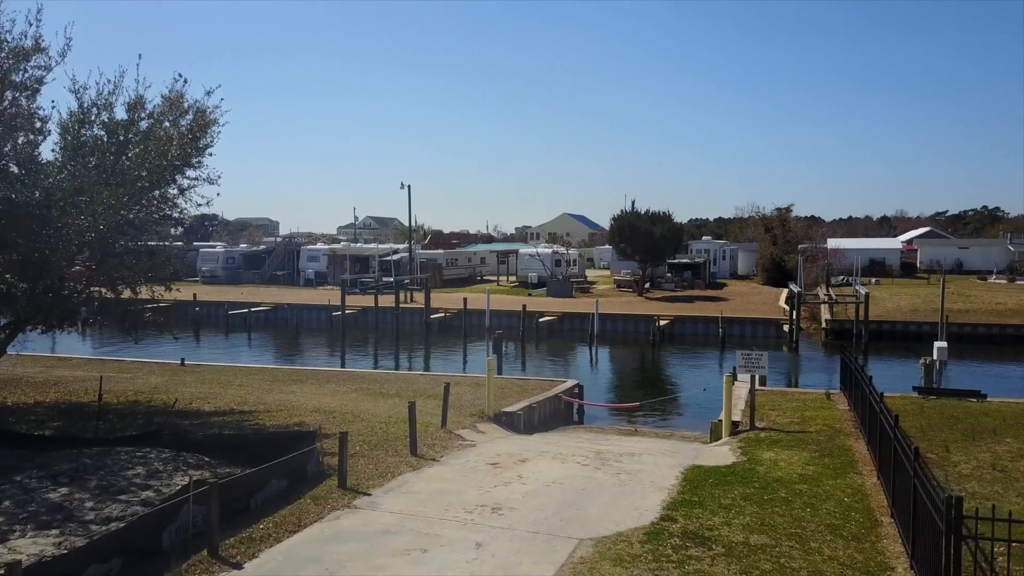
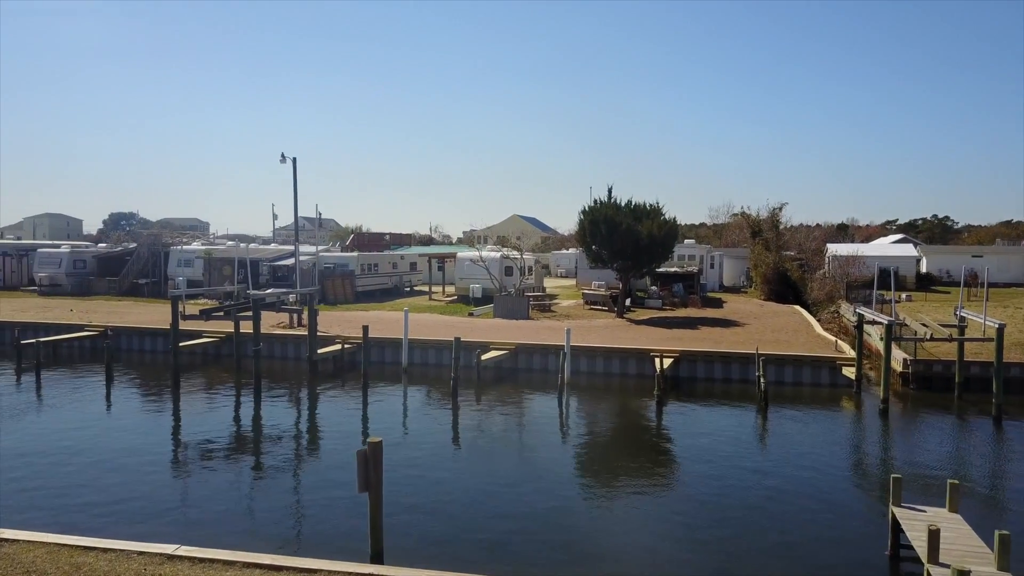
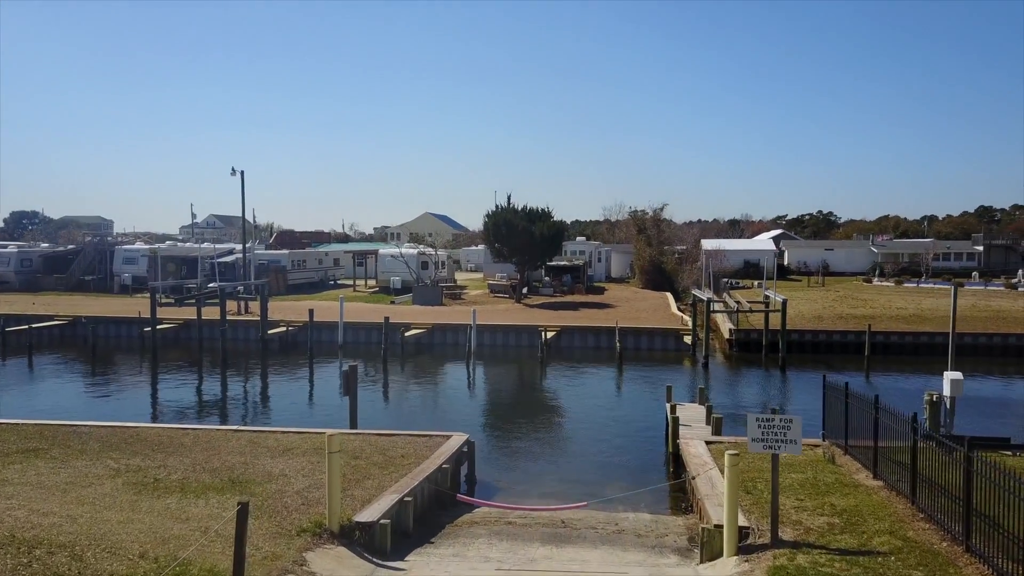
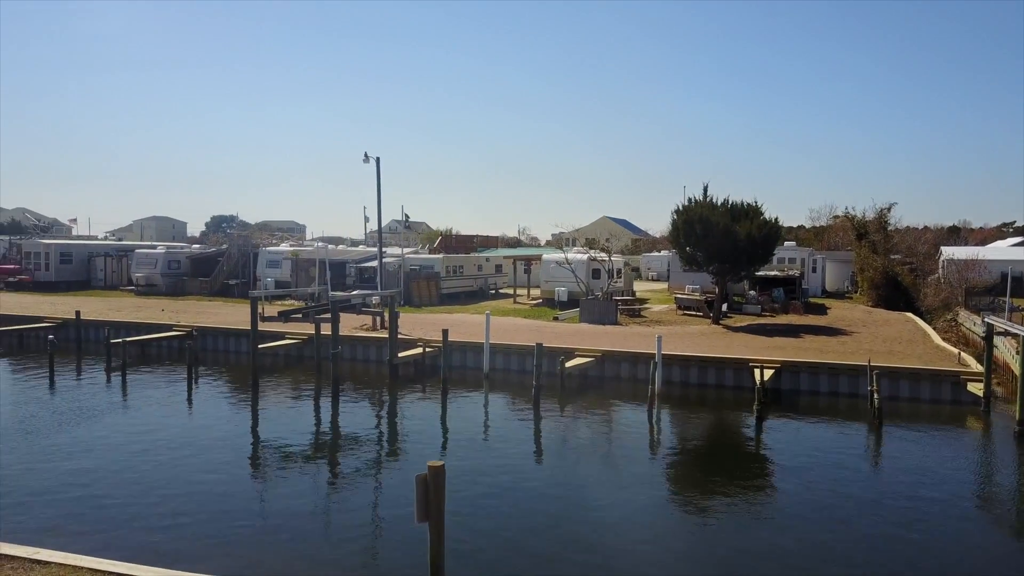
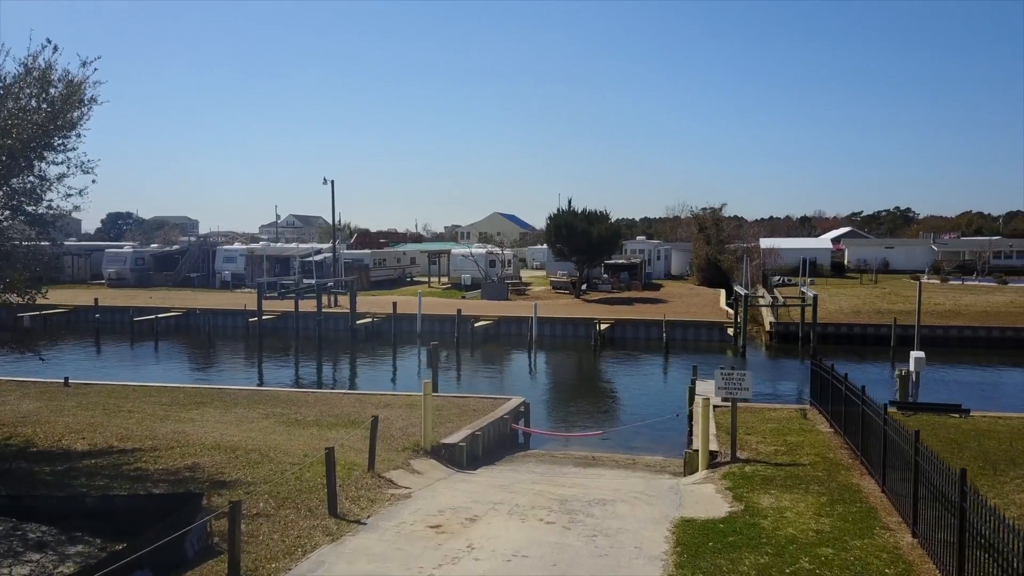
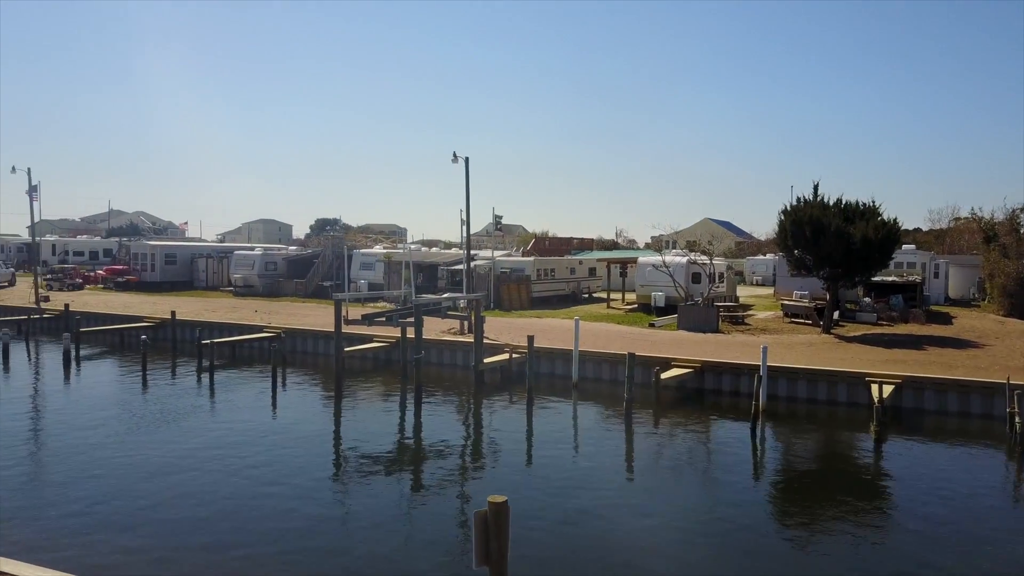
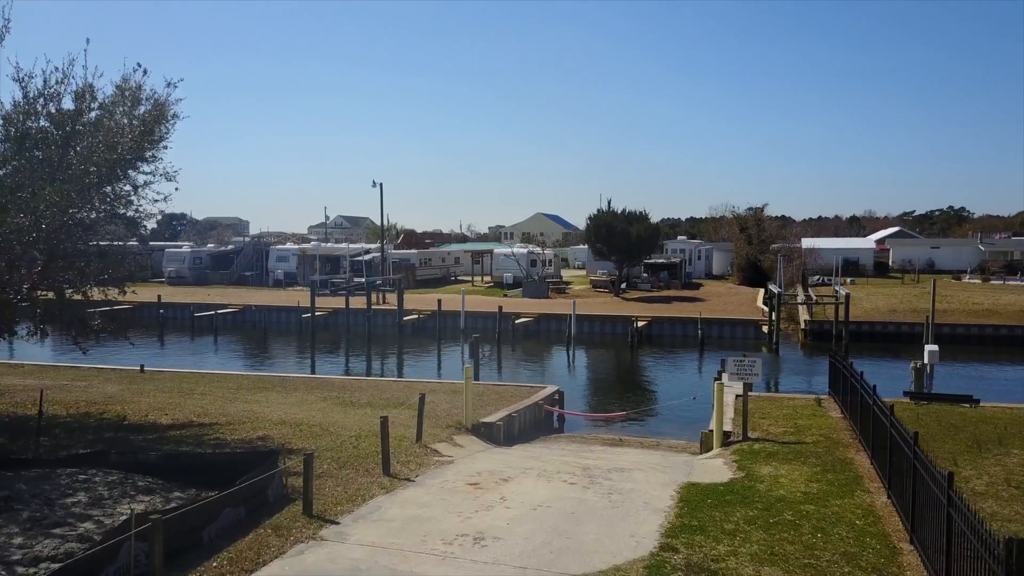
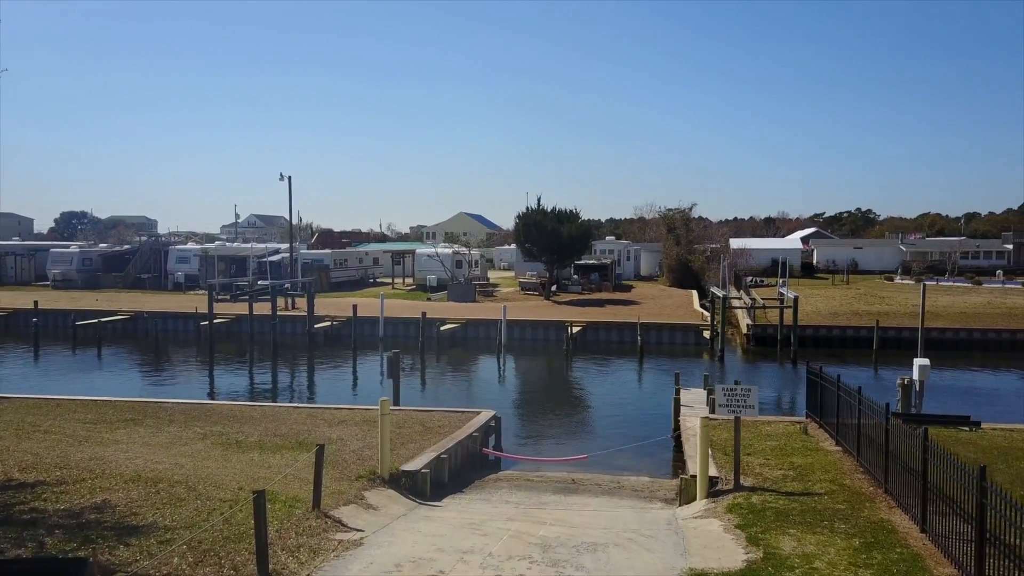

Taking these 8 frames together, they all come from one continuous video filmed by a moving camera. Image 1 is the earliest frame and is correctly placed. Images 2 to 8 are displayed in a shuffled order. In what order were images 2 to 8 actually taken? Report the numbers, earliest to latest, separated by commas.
7, 5, 8, 3, 2, 4, 6
